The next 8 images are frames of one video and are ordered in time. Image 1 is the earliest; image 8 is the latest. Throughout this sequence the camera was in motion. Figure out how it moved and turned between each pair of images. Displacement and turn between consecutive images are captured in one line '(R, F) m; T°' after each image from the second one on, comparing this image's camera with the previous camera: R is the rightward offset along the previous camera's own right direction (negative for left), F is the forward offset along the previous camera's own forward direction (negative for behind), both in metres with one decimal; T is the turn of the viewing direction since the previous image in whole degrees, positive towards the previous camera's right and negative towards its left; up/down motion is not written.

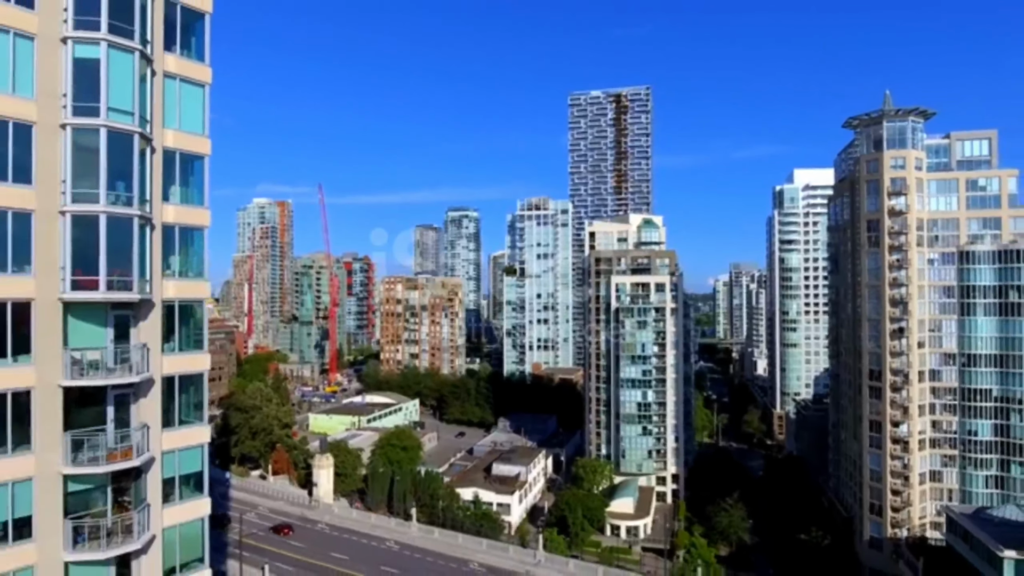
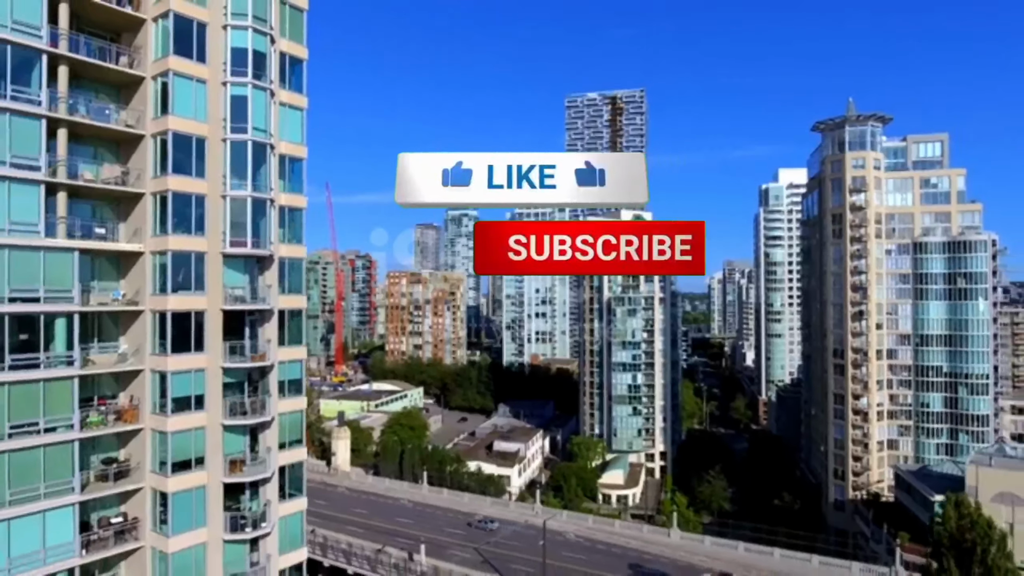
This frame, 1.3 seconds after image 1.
(-0.1, -4.4) m; 0°
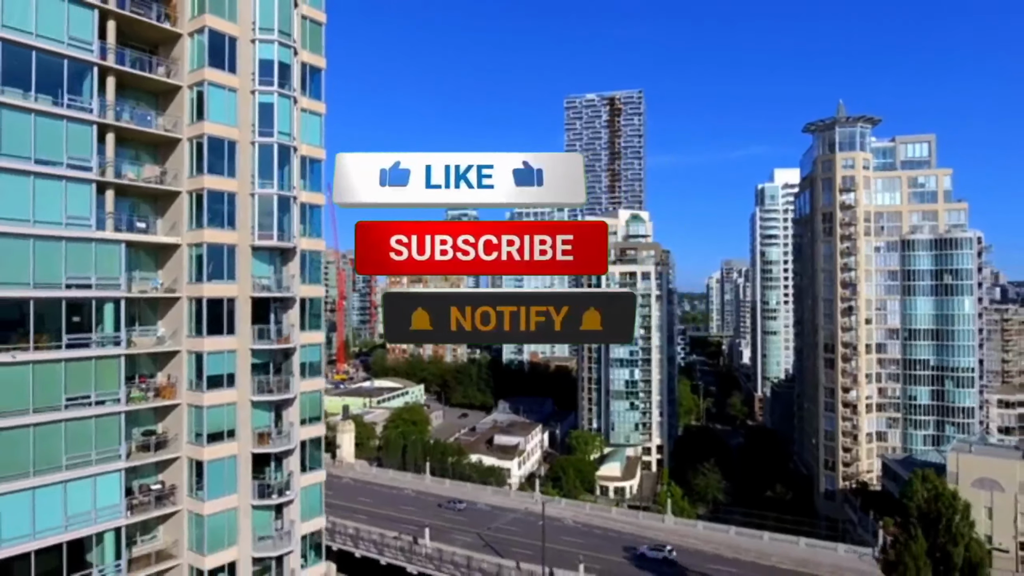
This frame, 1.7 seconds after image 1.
(0.0, -1.3) m; 0°
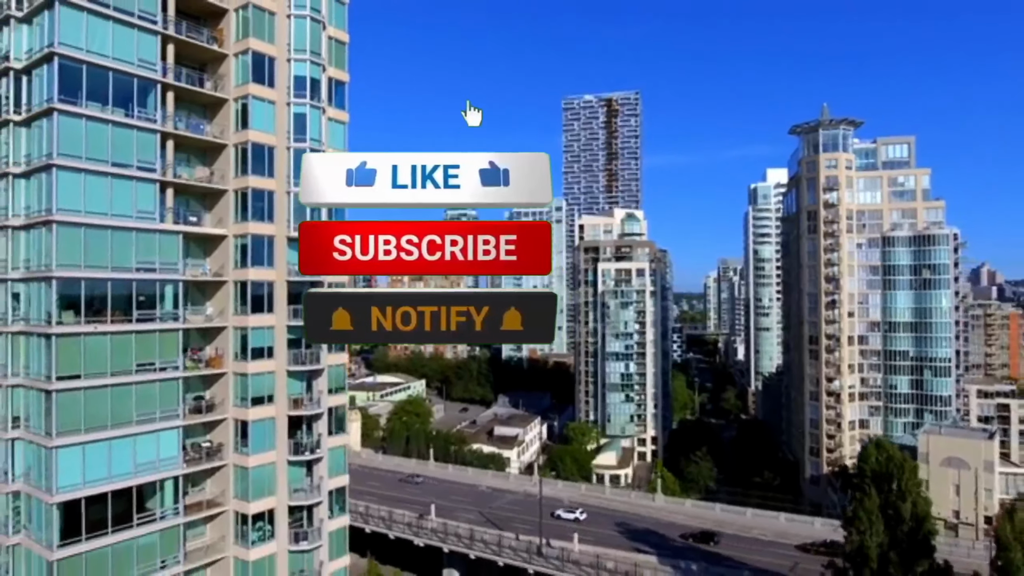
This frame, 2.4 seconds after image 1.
(0.0, -2.2) m; 0°
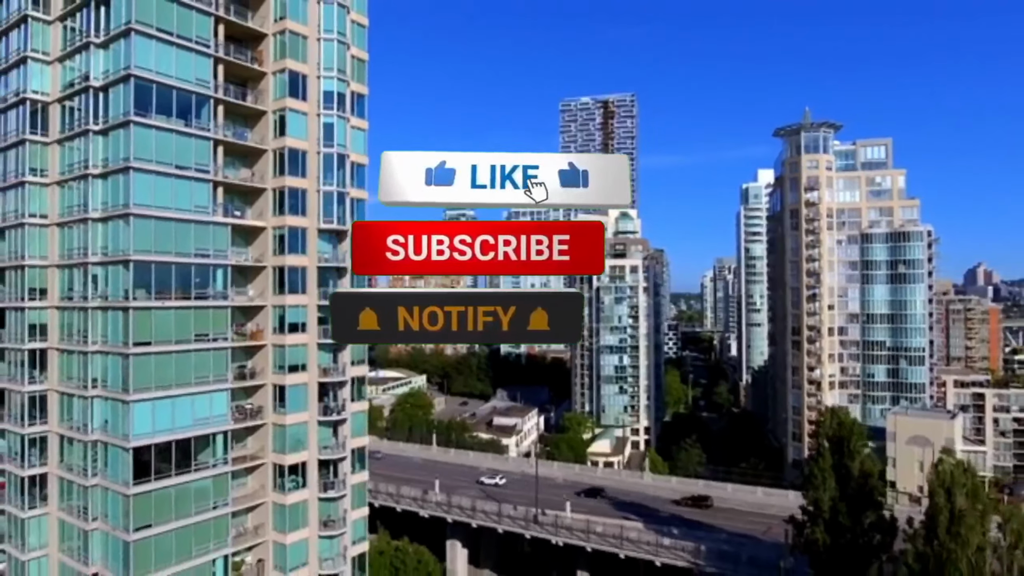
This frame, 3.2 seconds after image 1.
(0.0, -2.7) m; 0°
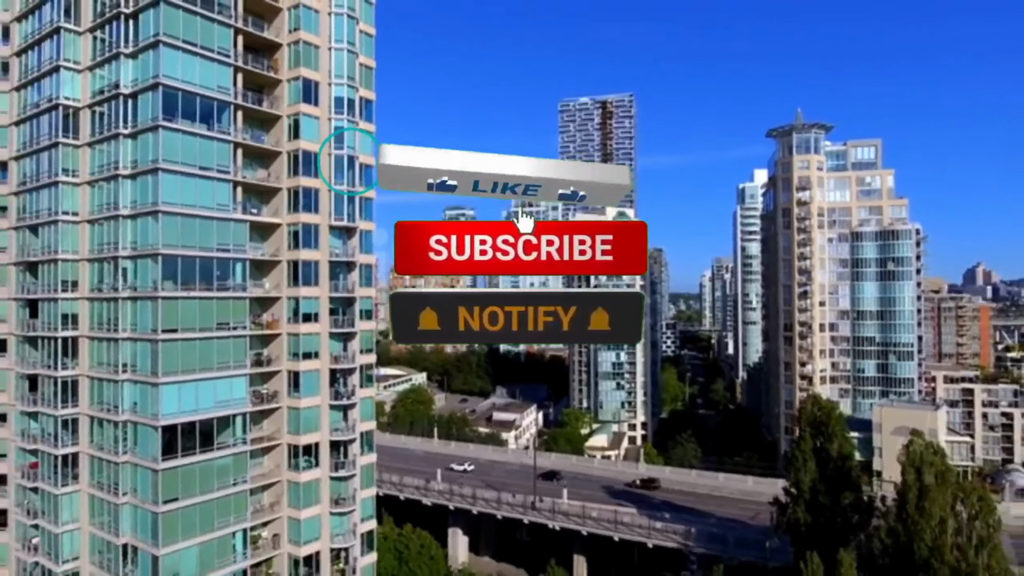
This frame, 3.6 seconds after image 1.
(0.0, -1.3) m; 0°
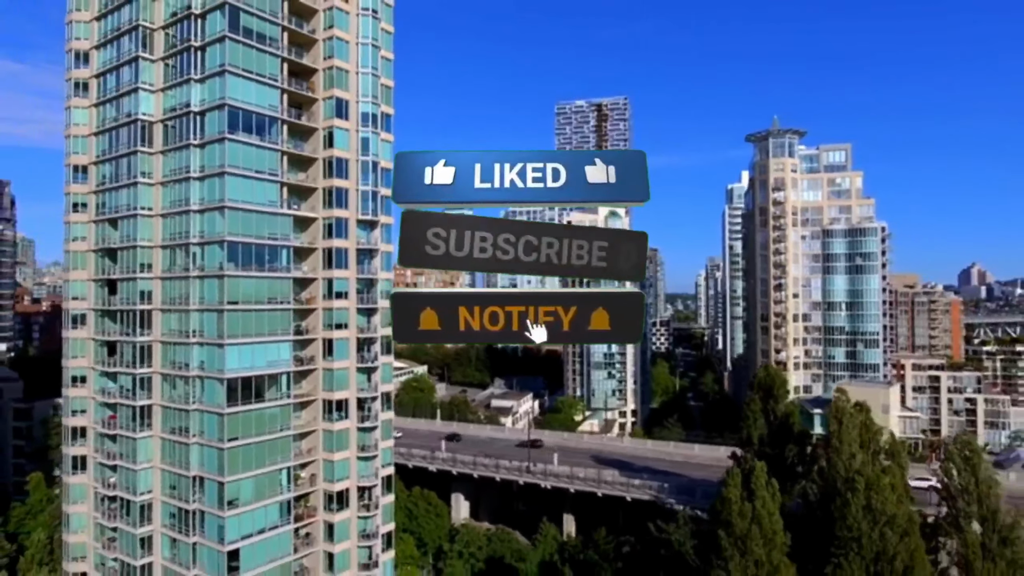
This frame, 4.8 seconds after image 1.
(+0.1, -4.2) m; 0°
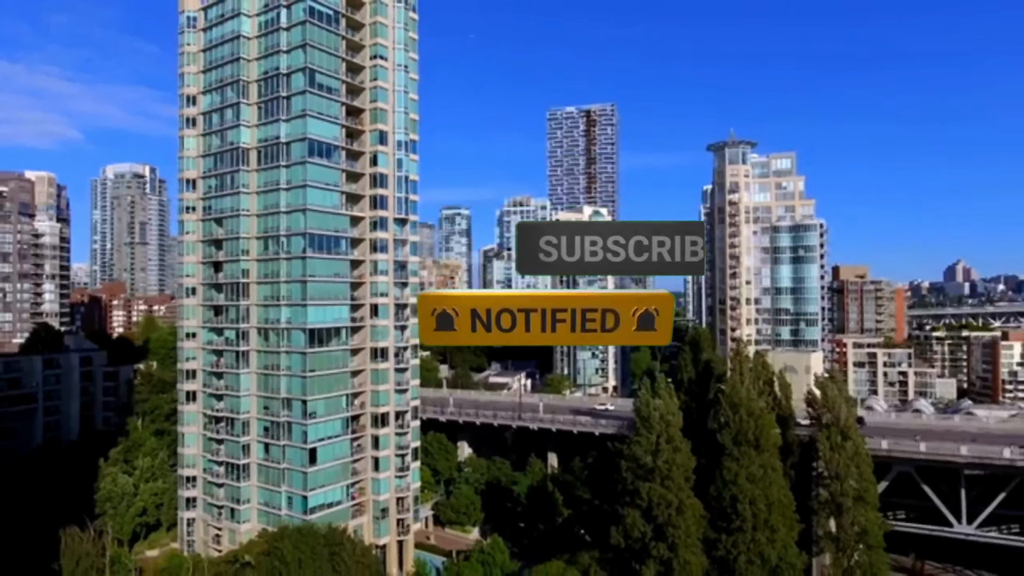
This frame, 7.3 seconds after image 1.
(0.0, -9.5) m; +1°
